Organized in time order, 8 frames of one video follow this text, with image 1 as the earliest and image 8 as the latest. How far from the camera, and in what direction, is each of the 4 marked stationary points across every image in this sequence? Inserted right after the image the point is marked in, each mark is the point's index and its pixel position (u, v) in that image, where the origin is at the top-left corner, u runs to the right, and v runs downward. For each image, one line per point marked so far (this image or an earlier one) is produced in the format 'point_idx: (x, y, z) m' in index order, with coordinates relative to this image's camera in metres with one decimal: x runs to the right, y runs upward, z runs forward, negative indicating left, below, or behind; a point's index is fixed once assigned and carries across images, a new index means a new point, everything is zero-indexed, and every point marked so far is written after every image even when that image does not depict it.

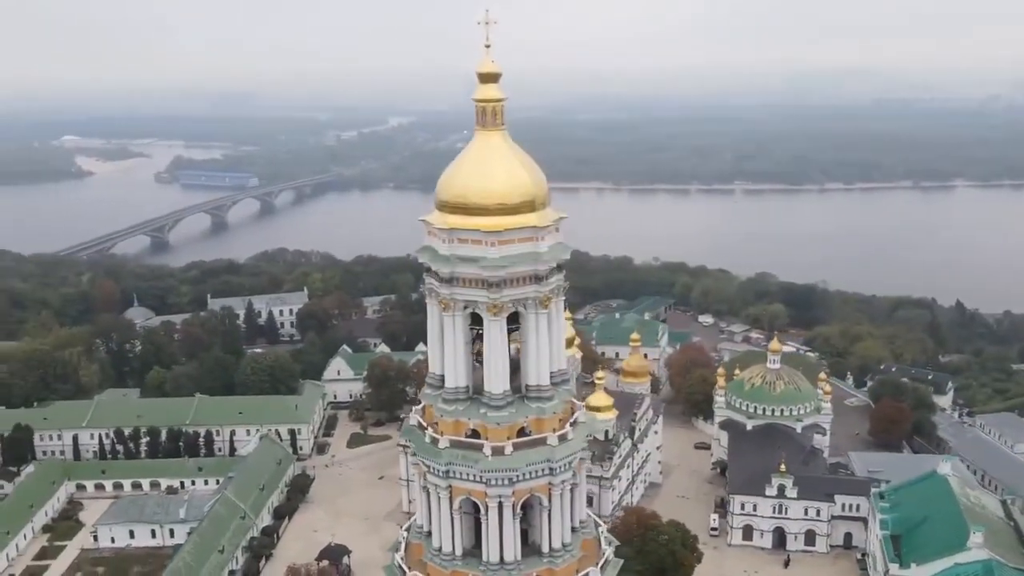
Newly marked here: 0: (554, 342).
0: (+0.9, -1.1, +18.4) m
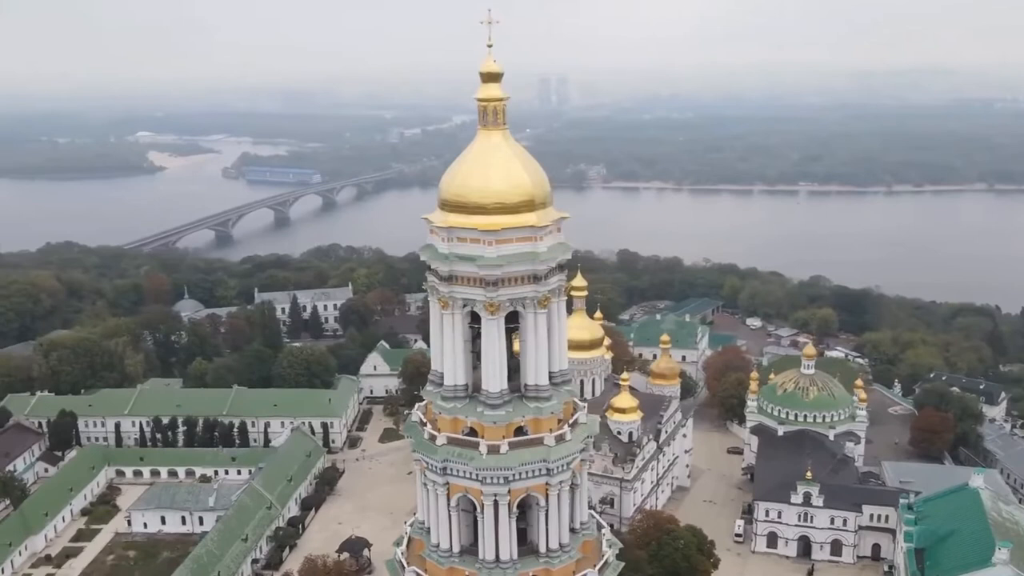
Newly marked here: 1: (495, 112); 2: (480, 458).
0: (+0.9, -1.1, +18.4) m
1: (-0.3, +3.3, +17.4) m
2: (-0.6, -3.2, +17.5) m
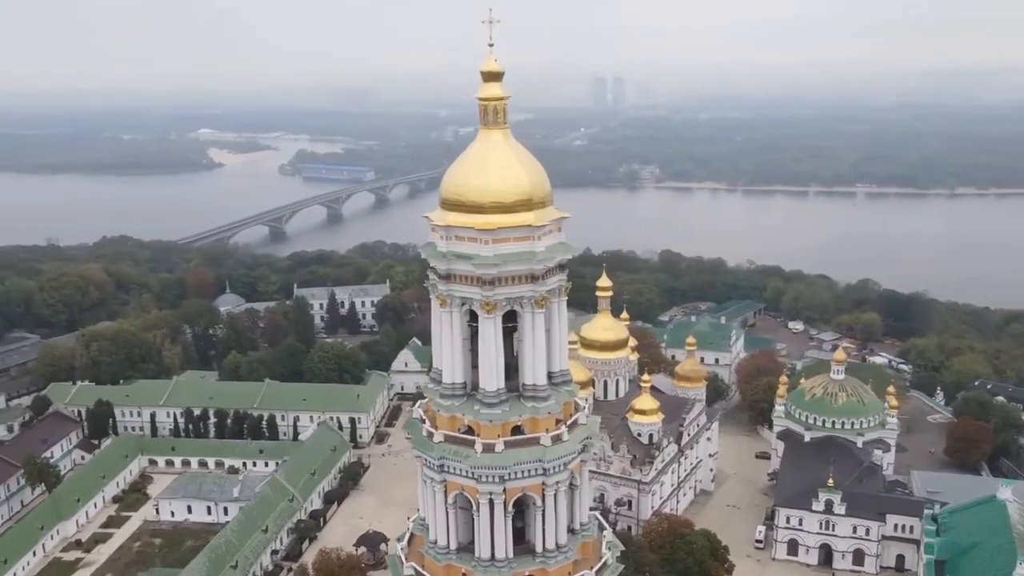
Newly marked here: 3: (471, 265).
0: (+0.9, -1.1, +18.3) m
1: (-0.3, +3.4, +17.4) m
2: (-0.7, -3.2, +17.5) m
3: (-0.8, +0.4, +17.0) m
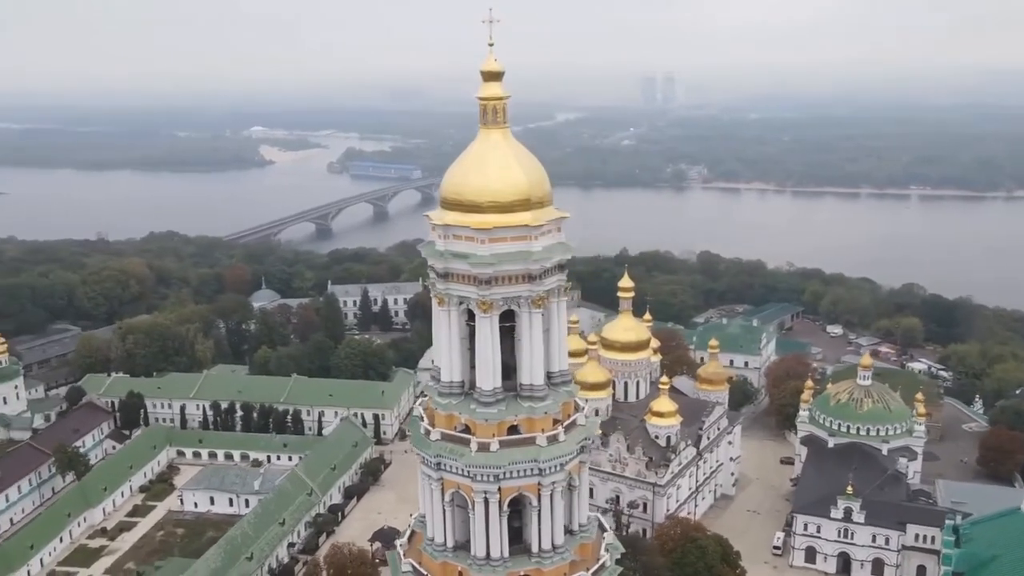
0: (+0.8, -1.1, +18.3) m
1: (-0.3, +3.4, +17.4) m
2: (-0.8, -3.2, +17.6) m
3: (-0.8, +0.4, +17.1) m
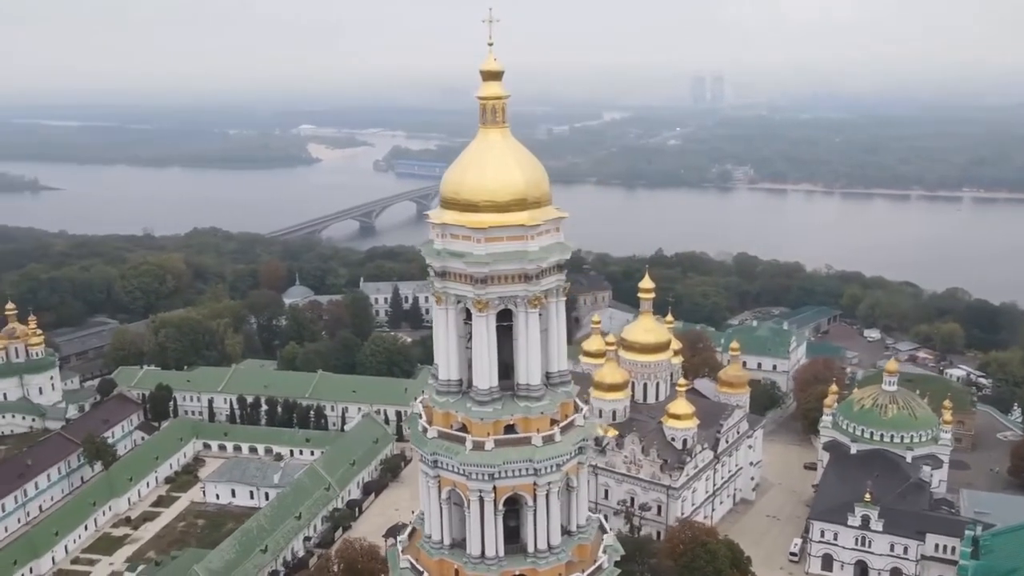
0: (+0.8, -1.1, +18.2) m
1: (-0.3, +3.4, +17.4) m
2: (-0.9, -3.2, +17.6) m
3: (-0.9, +0.5, +17.1) m
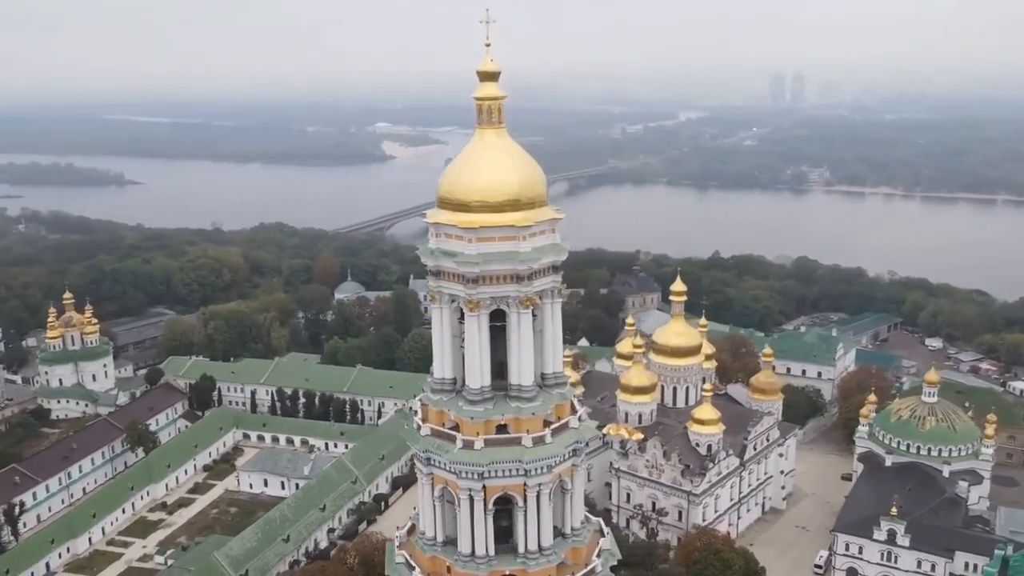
0: (+0.7, -1.1, +18.2) m
1: (-0.4, +3.4, +17.5) m
2: (-1.1, -3.2, +17.7) m
3: (-1.1, +0.5, +17.2) m
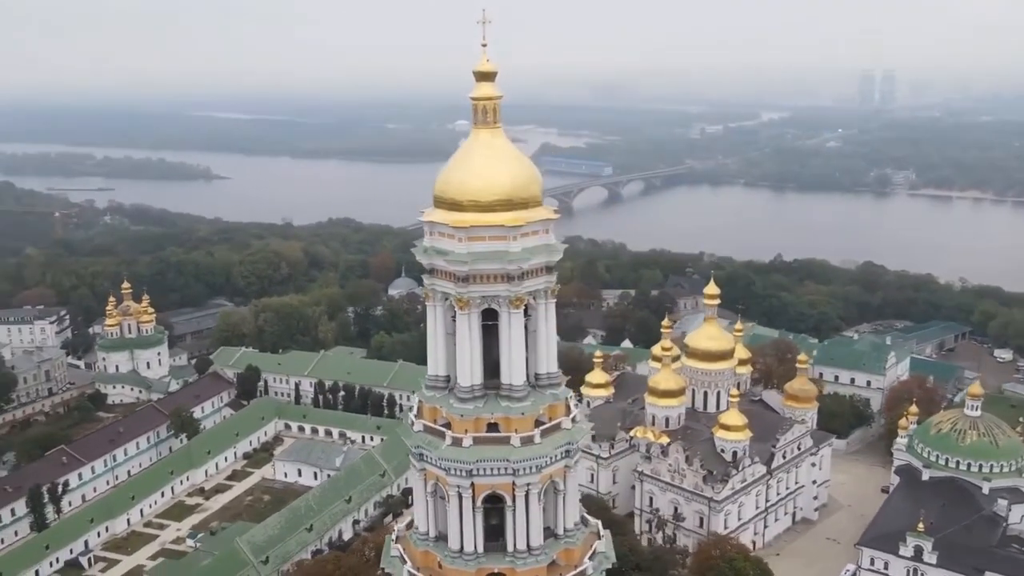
0: (+0.6, -1.1, +18.2) m
1: (-0.5, +3.4, +17.6) m
2: (-1.3, -3.1, +17.9) m
3: (-1.3, +0.5, +17.4) m
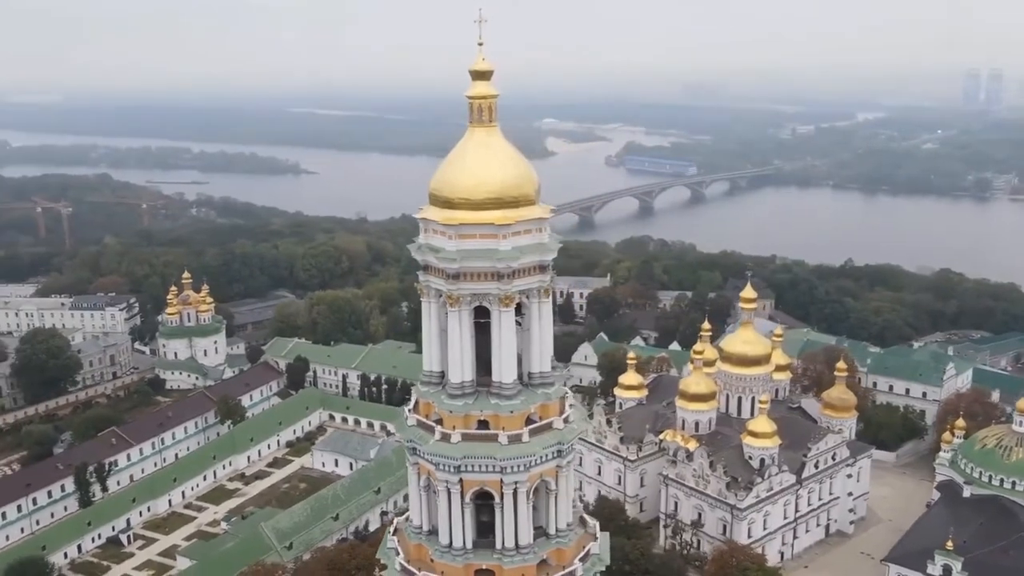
0: (+0.4, -1.1, +18.2) m
1: (-0.6, +3.4, +17.7) m
2: (-1.5, -3.1, +18.1) m
3: (-1.4, +0.6, +17.6) m
